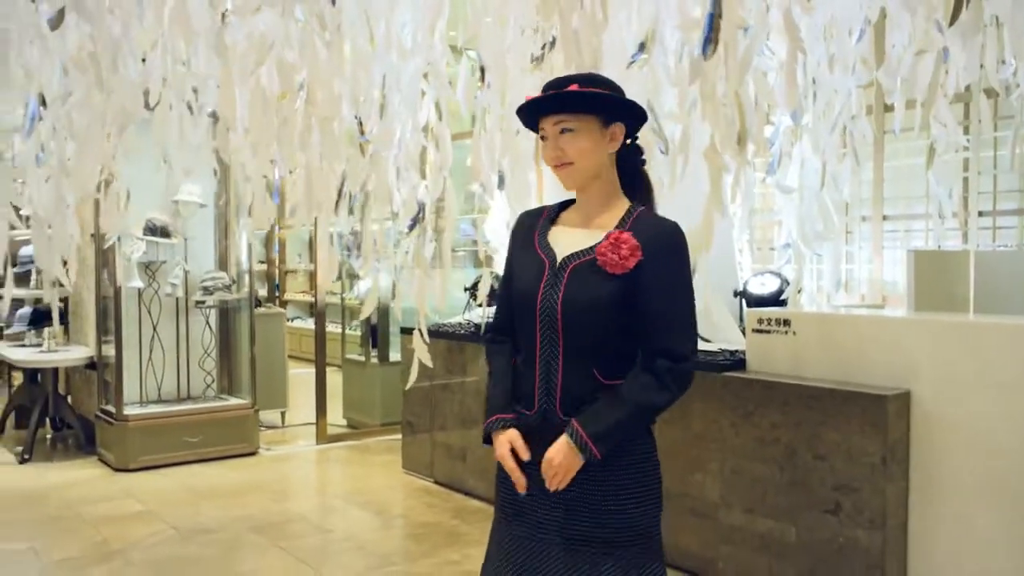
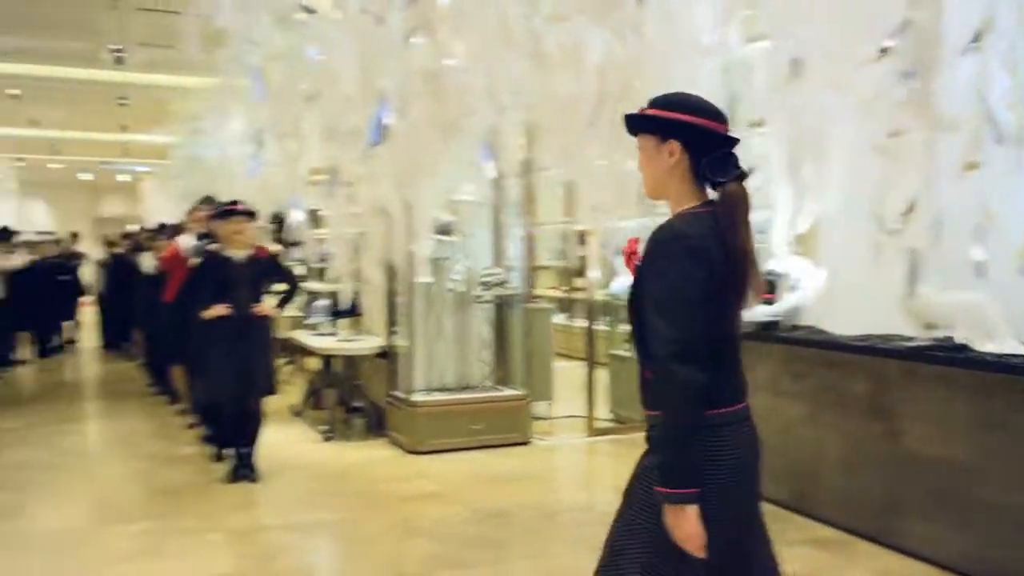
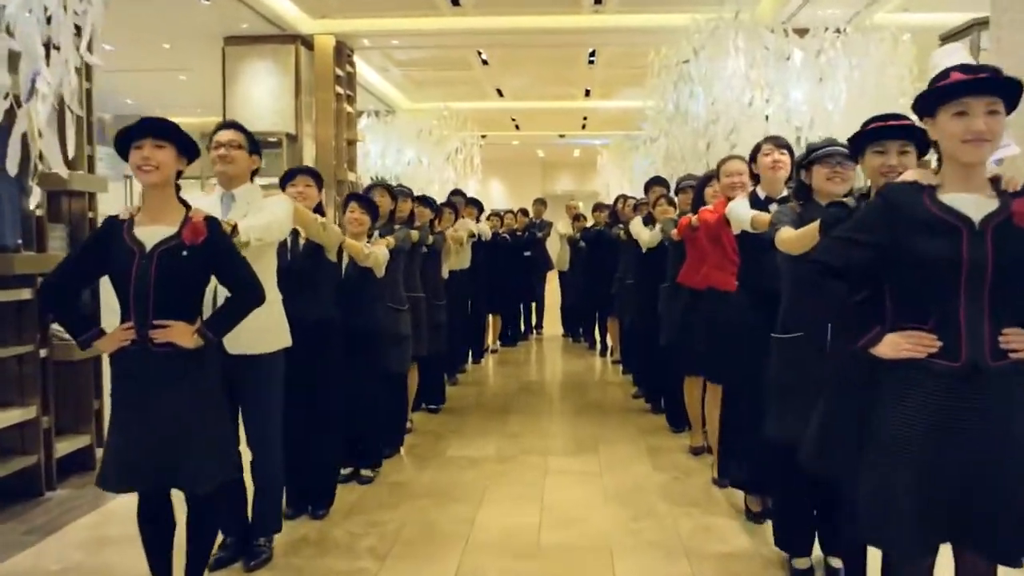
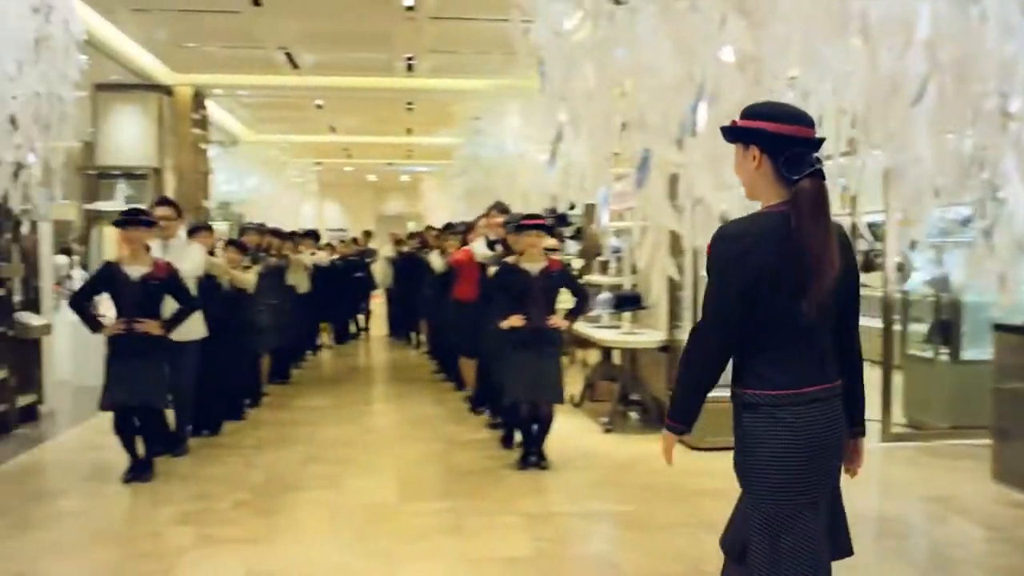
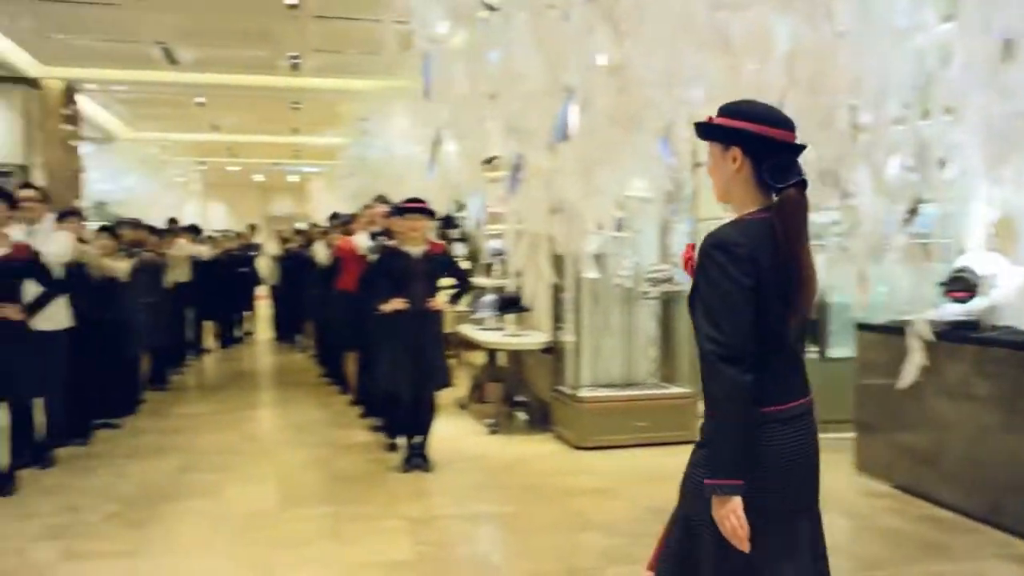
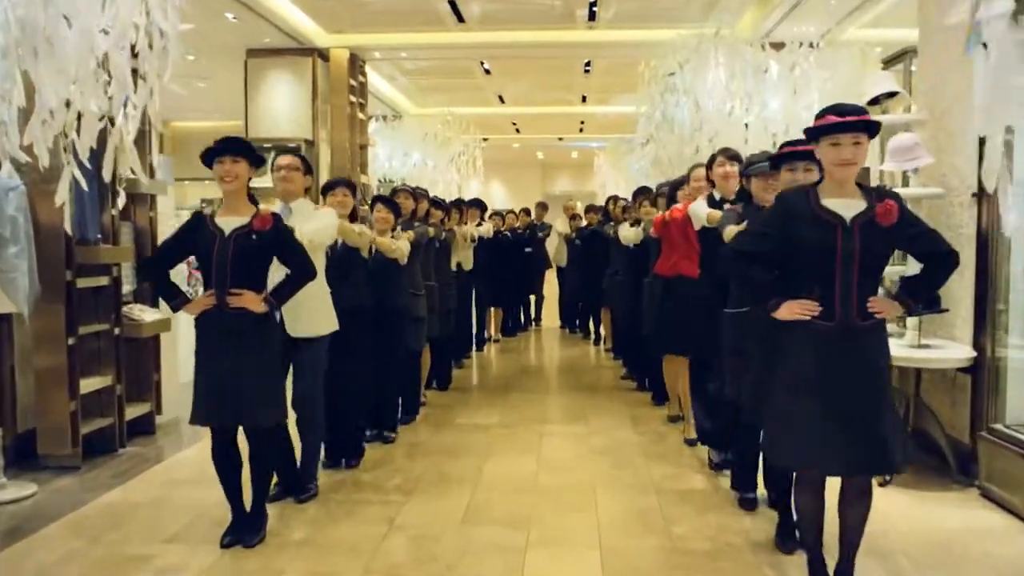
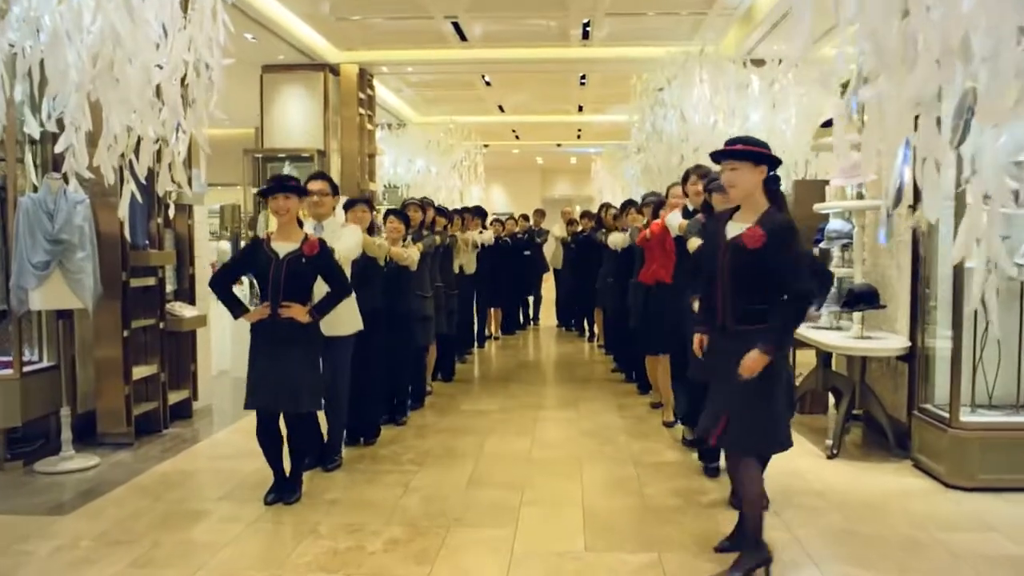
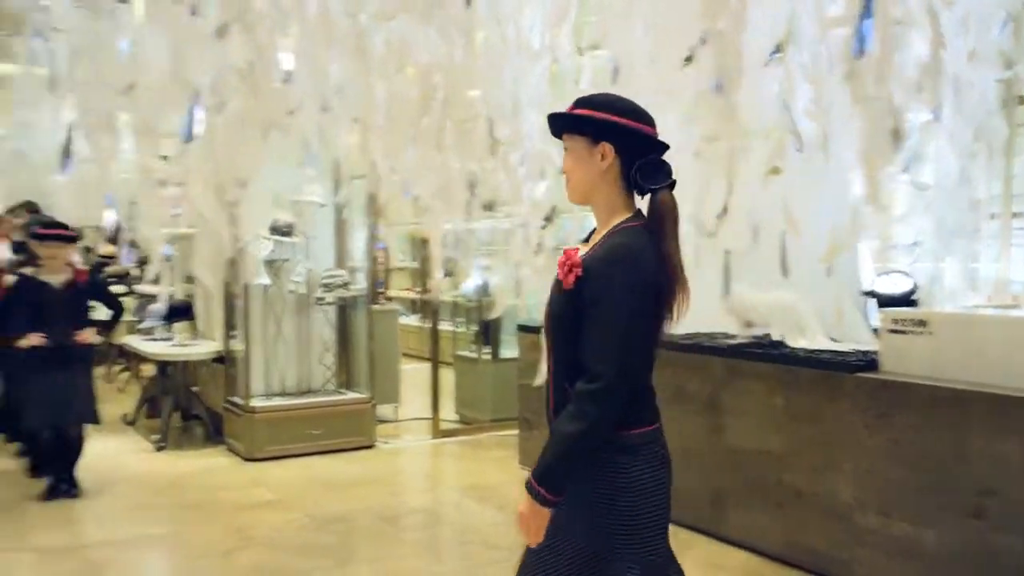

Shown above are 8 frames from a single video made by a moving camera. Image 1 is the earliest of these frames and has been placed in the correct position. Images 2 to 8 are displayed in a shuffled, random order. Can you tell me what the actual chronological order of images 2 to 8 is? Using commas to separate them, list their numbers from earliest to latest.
8, 2, 5, 4, 7, 6, 3
